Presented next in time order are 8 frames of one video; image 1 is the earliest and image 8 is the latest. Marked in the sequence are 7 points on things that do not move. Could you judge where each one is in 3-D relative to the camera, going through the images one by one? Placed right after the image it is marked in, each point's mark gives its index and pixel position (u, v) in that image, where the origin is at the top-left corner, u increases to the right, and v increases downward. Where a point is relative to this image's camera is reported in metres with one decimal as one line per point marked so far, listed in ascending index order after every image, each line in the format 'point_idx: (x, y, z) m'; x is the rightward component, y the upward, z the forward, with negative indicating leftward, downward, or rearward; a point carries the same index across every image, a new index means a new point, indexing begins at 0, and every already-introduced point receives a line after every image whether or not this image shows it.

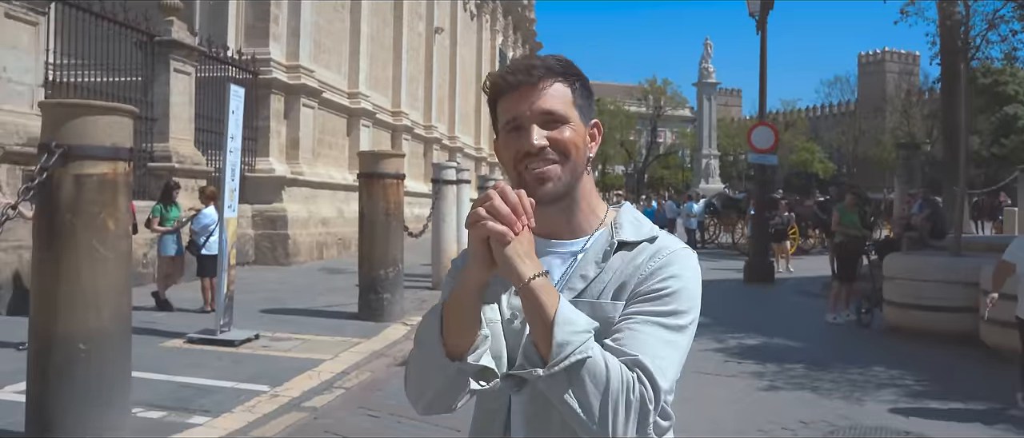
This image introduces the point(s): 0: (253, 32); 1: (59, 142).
0: (-4.2, +3.0, +17.9) m
1: (-1.9, +0.3, +4.7) m
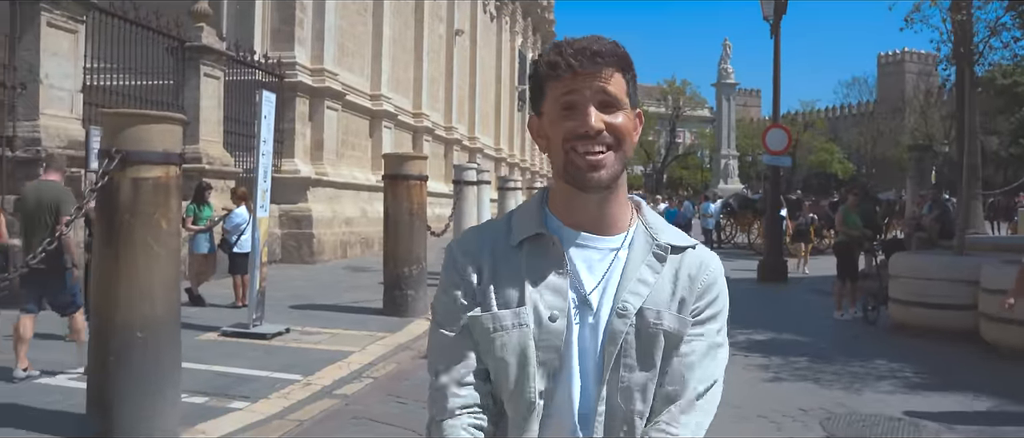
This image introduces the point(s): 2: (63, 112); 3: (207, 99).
0: (-3.9, +3.0, +18.4) m
1: (-1.8, +0.3, +5.1) m
2: (-4.6, +1.1, +11.4) m
3: (-4.1, +1.6, +14.9) m
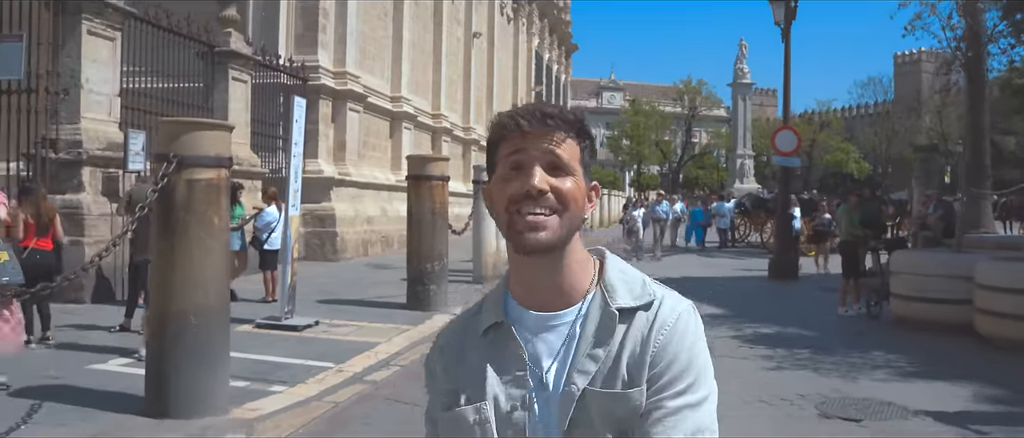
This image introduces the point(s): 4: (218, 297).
0: (-3.6, +3.0, +19.0) m
1: (-1.7, +0.3, +5.6) m
2: (-4.4, +1.1, +12.0) m
3: (-3.8, +1.6, +15.4) m
4: (-1.5, -0.4, +5.7) m
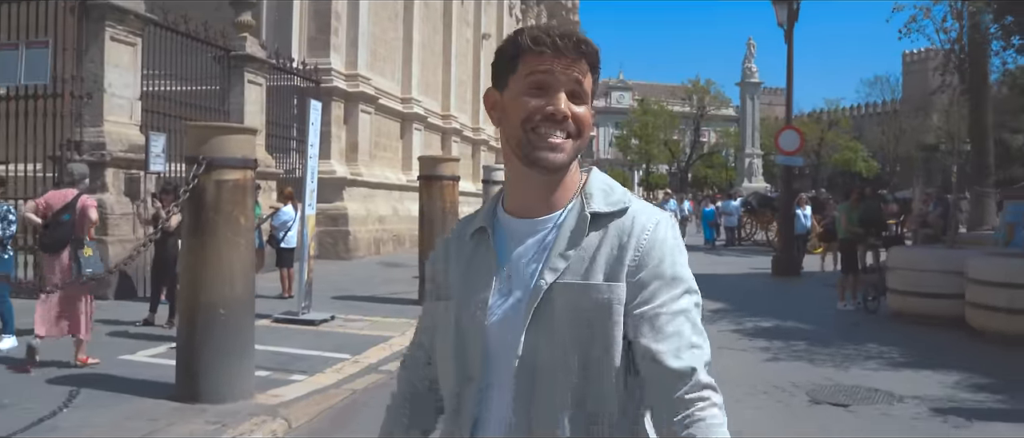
0: (-3.4, +3.0, +19.4) m
1: (-1.7, +0.3, +6.0) m
2: (-4.3, +1.1, +12.4) m
3: (-3.7, +1.6, +15.9) m
4: (-1.5, -0.4, +6.1) m
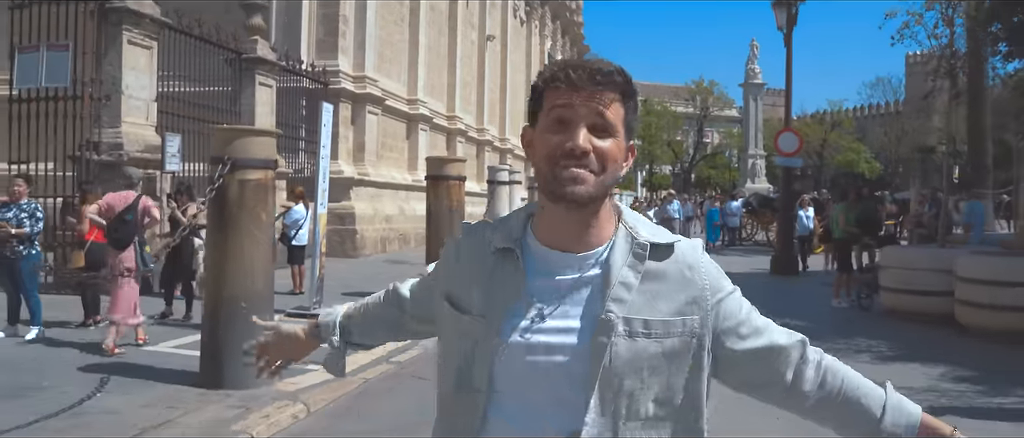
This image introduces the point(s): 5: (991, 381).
0: (-3.3, +3.1, +19.8) m
1: (-1.6, +0.4, +6.4) m
2: (-4.3, +1.1, +12.8) m
3: (-3.7, +1.6, +16.2) m
4: (-1.4, -0.4, +6.5) m
5: (+3.0, -1.0, +7.1) m
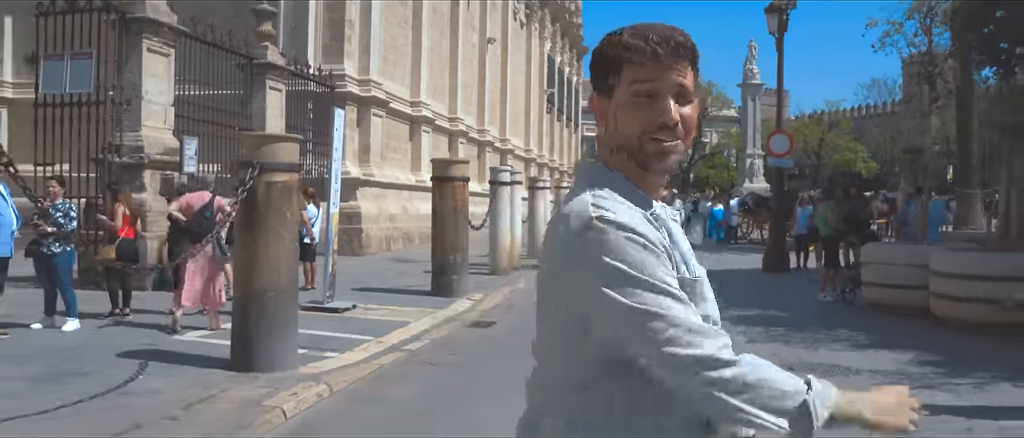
0: (-3.3, +3.1, +20.4) m
1: (-1.6, +0.4, +7.1) m
2: (-4.3, +1.2, +13.4) m
3: (-3.7, +1.7, +16.9) m
4: (-1.4, -0.4, +7.1) m
5: (+3.1, -1.0, +7.7) m
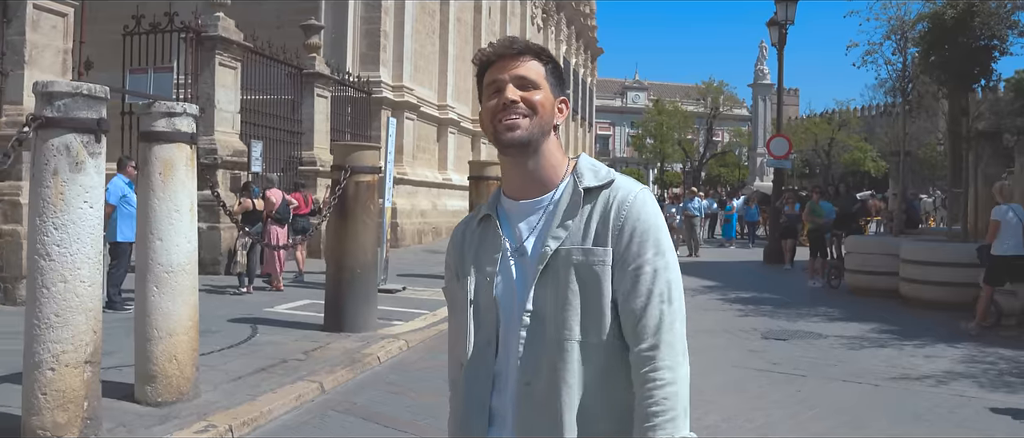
0: (-2.9, +3.2, +22.3) m
1: (-1.3, +0.4, +8.9) m
2: (-3.9, +1.2, +15.3) m
3: (-3.2, +1.7, +18.7) m
4: (-1.1, -0.3, +9.0) m
5: (+3.4, -1.0, +9.5) m
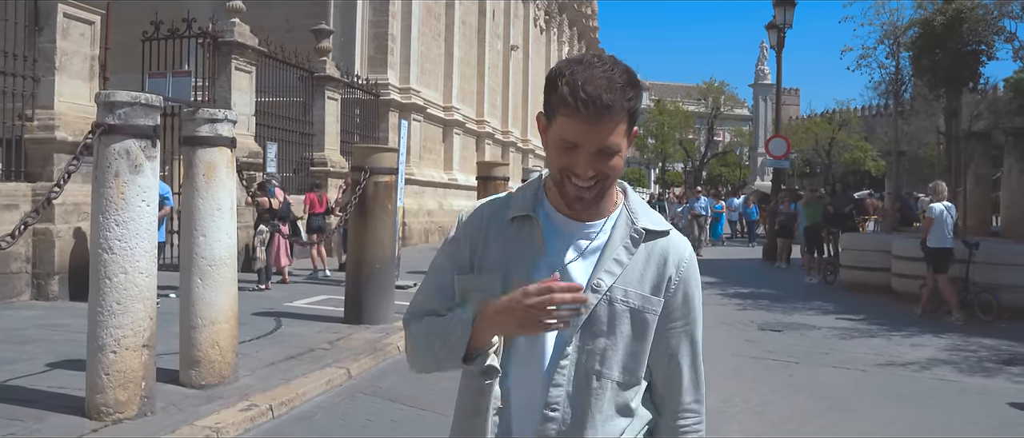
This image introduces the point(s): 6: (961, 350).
0: (-2.8, +3.2, +22.8) m
1: (-1.2, +0.4, +9.4) m
2: (-3.8, +1.2, +15.8) m
3: (-3.1, +1.8, +19.3) m
4: (-1.0, -0.3, +9.5) m
5: (+3.4, -0.9, +10.0) m
6: (+3.4, -1.0, +8.4) m
